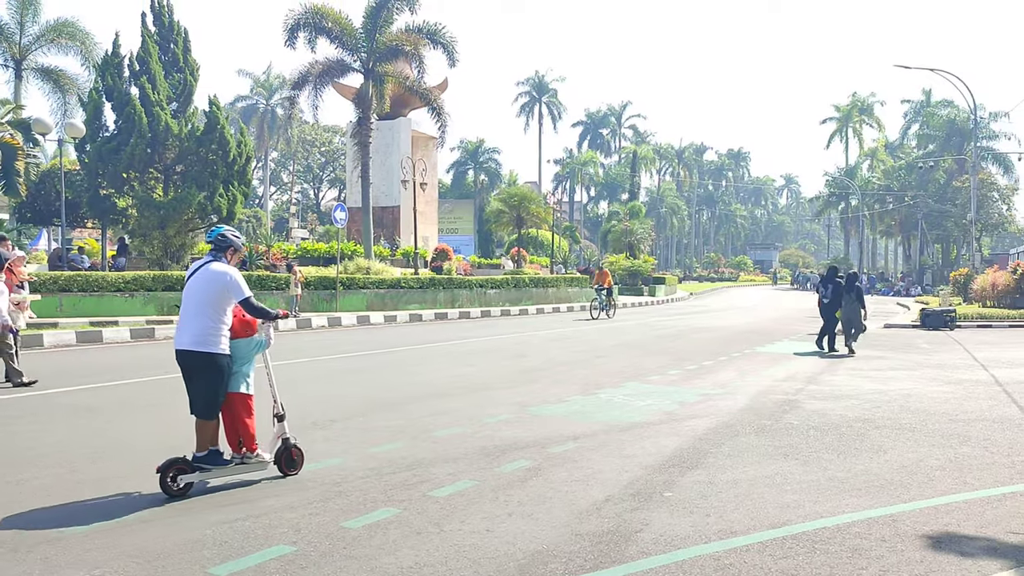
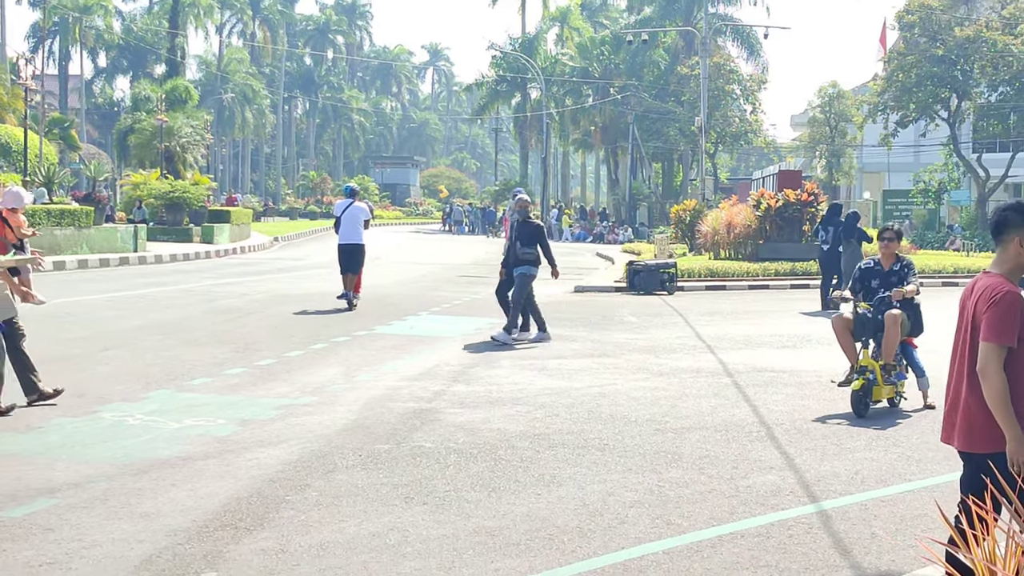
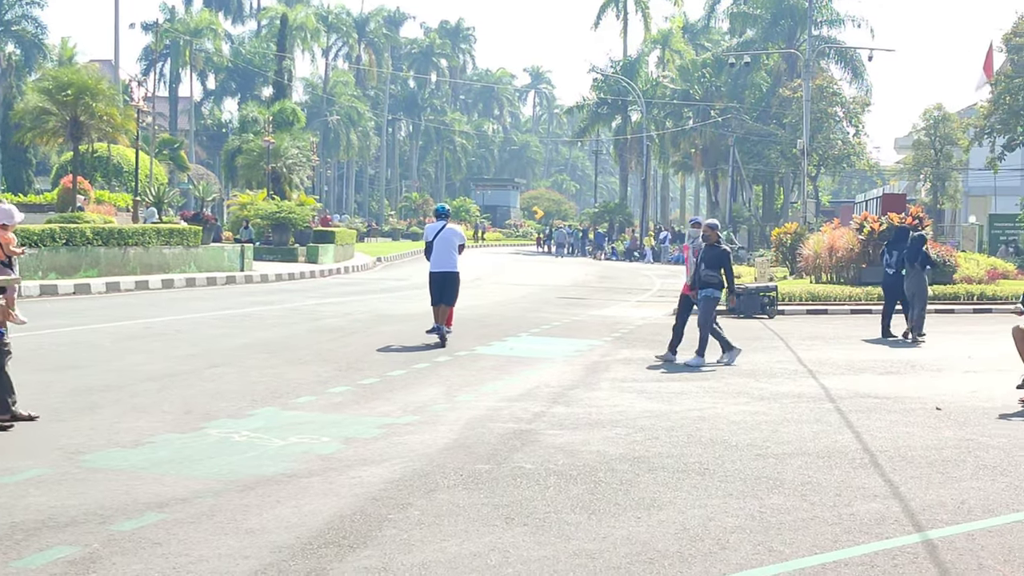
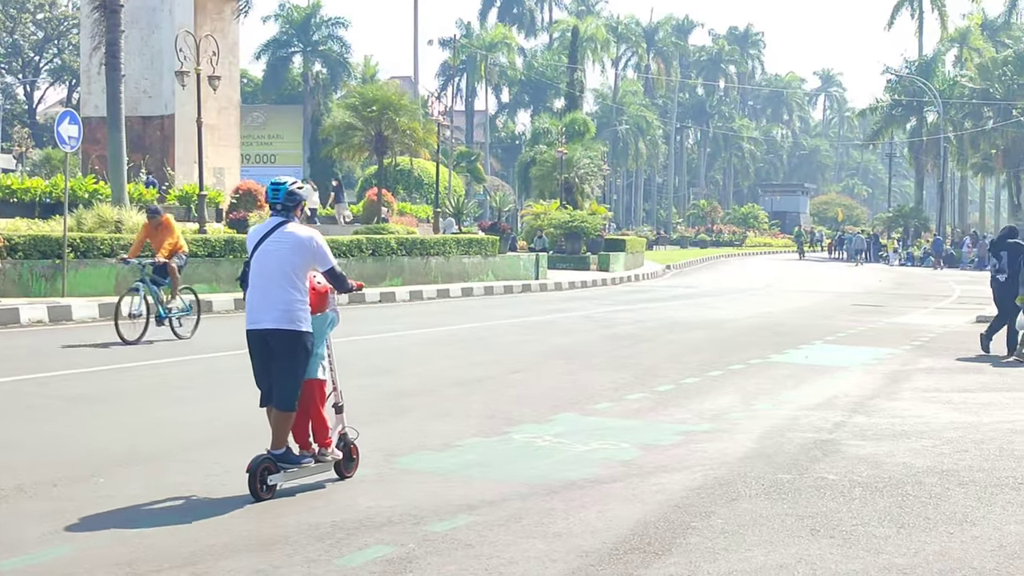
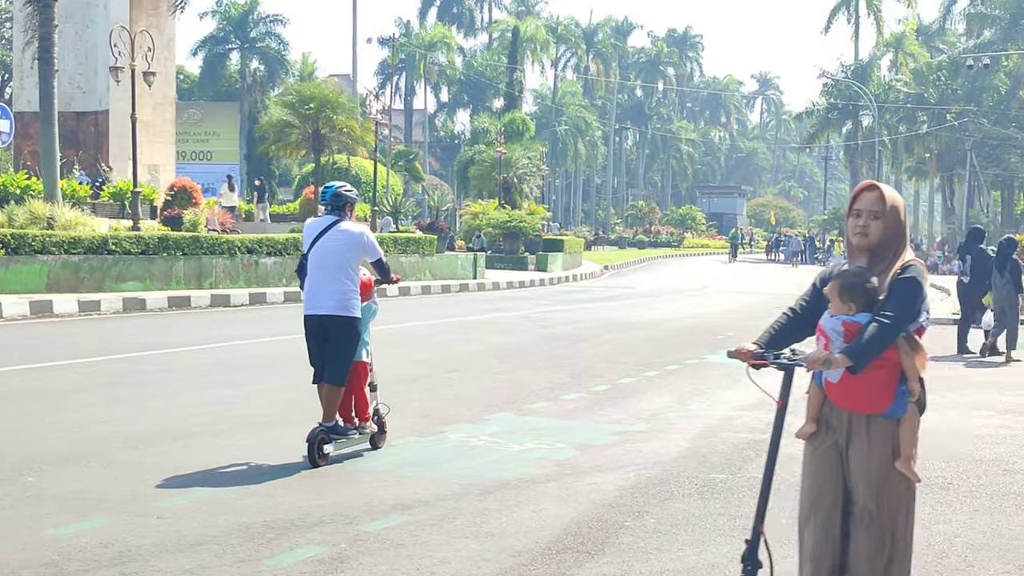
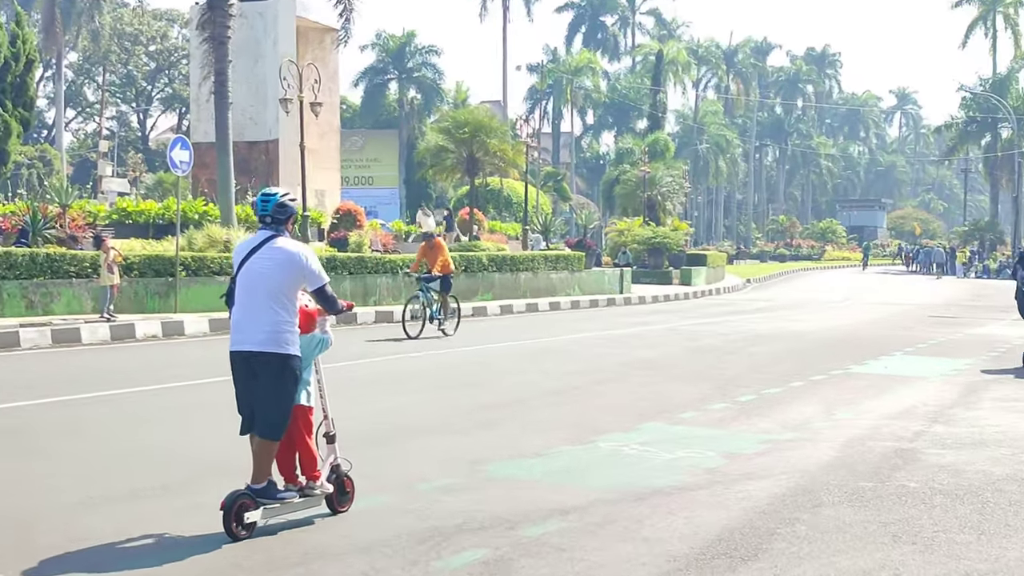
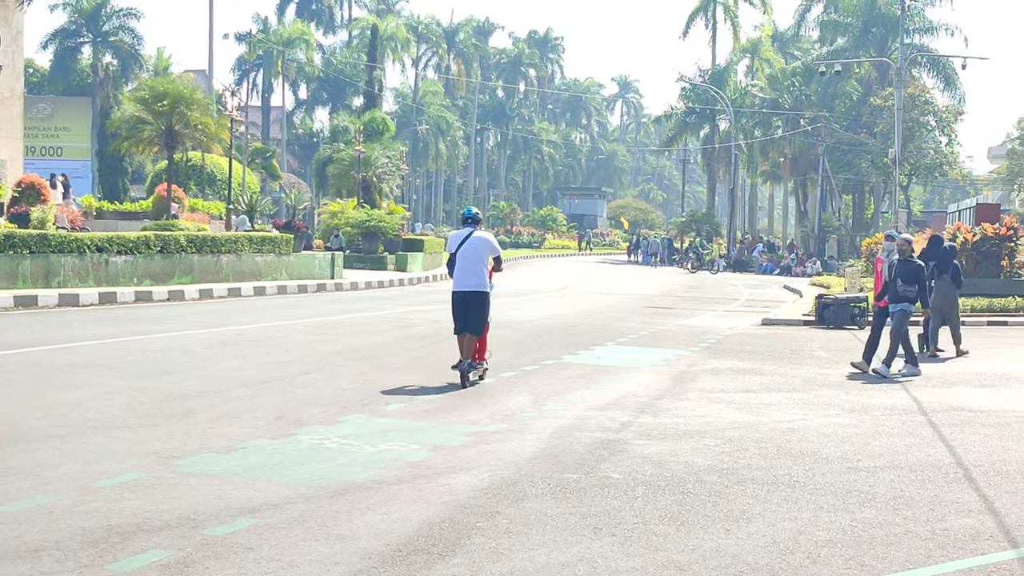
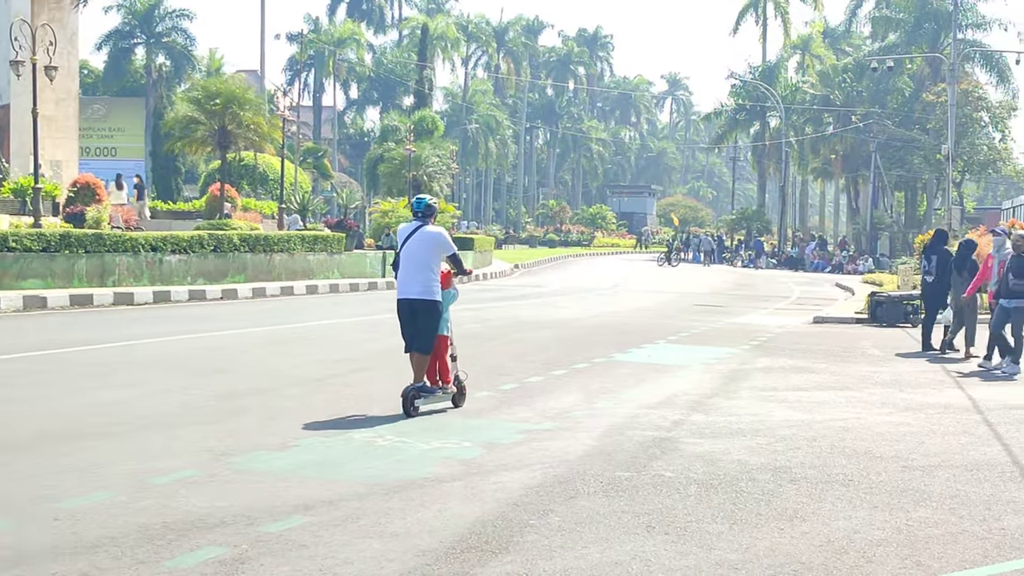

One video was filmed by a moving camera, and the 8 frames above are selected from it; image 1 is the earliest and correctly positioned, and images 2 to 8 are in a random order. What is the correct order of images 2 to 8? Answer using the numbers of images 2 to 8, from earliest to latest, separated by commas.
6, 4, 5, 8, 7, 3, 2
